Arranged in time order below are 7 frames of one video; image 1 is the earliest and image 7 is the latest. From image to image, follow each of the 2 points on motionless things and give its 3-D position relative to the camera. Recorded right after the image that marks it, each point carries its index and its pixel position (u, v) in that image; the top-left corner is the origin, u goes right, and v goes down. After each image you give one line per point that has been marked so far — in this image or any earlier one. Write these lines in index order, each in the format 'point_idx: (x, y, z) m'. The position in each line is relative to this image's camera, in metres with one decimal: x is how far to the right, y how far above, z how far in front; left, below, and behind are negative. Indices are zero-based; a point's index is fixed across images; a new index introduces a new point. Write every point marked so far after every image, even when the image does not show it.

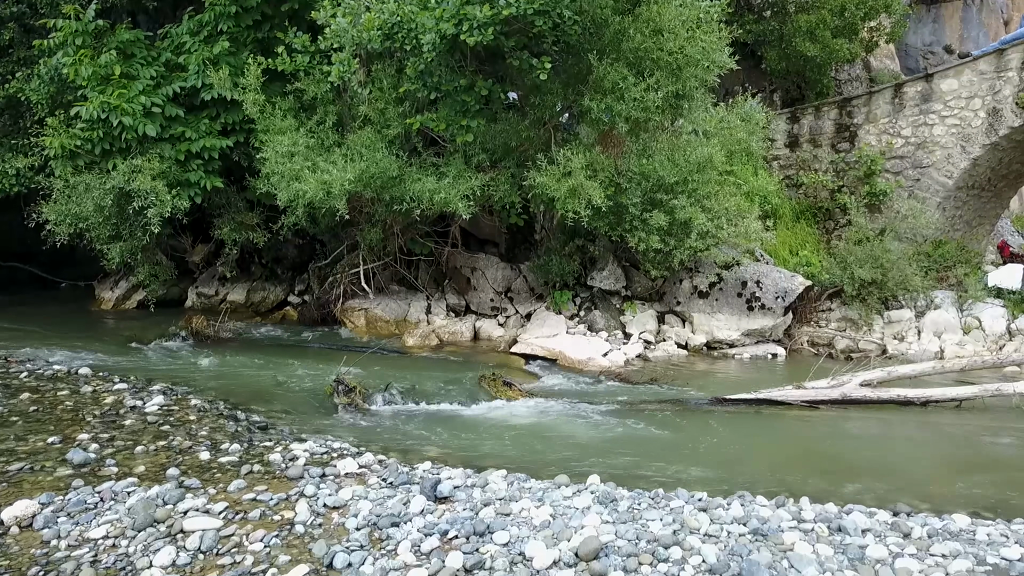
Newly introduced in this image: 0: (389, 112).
0: (-2.0, +2.9, +12.8) m
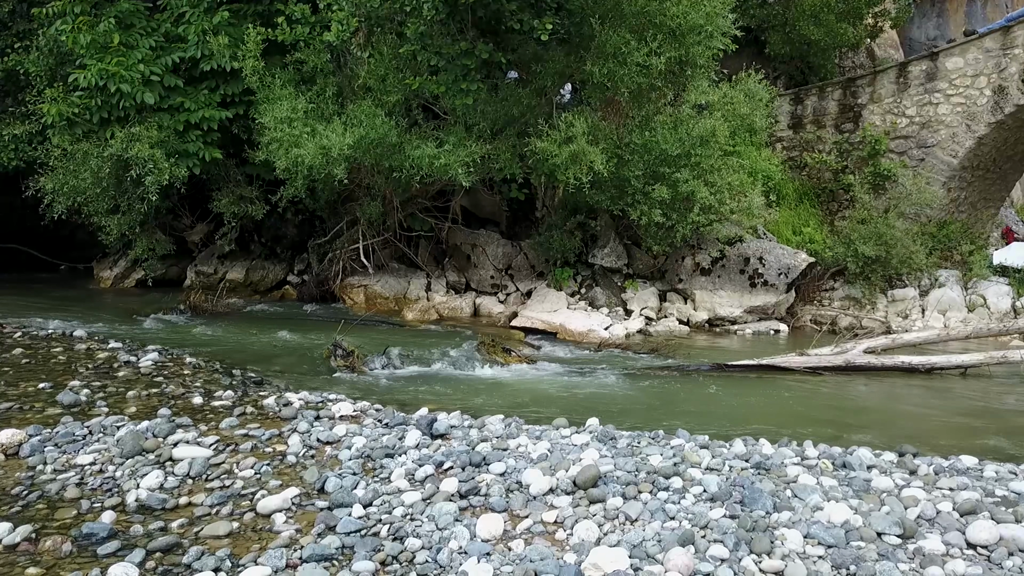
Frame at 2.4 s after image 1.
0: (-2.0, +3.4, +12.7) m
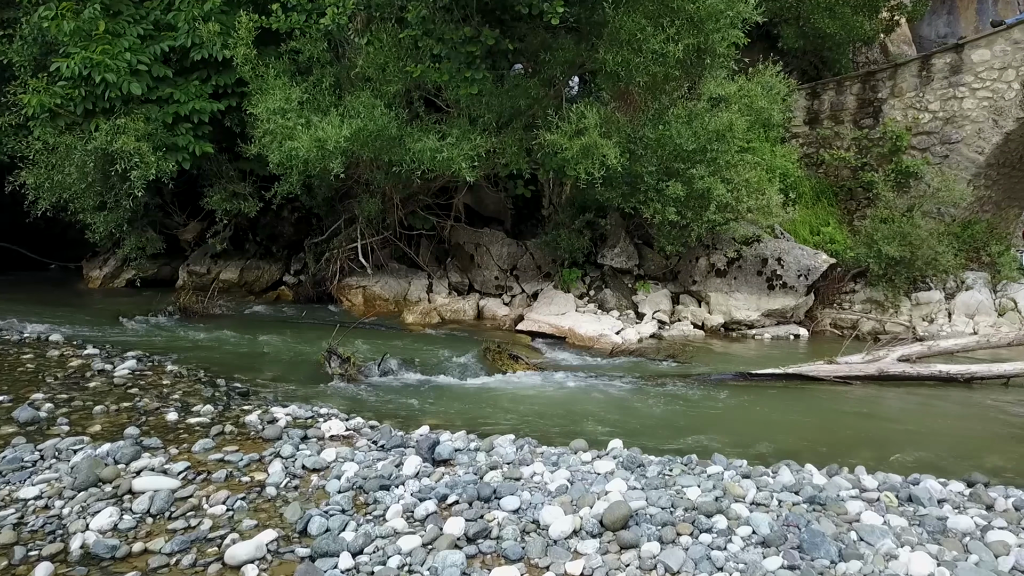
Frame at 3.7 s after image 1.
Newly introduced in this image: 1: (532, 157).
0: (-1.9, +3.4, +12.0) m
1: (+0.3, +2.1, +12.5) m
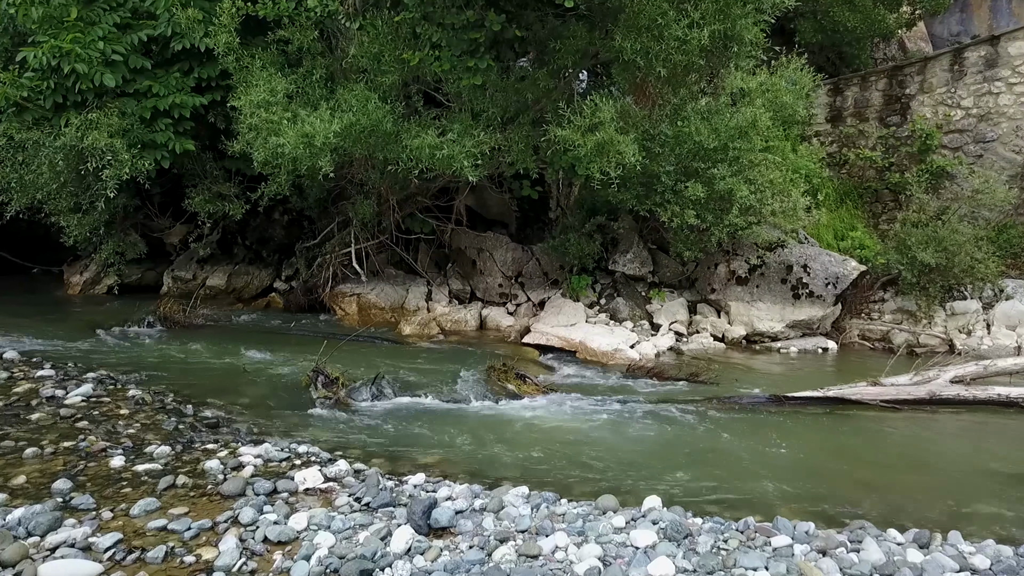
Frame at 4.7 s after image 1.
0: (-1.8, +3.3, +11.0) m
1: (+0.4, +2.0, +11.5) m
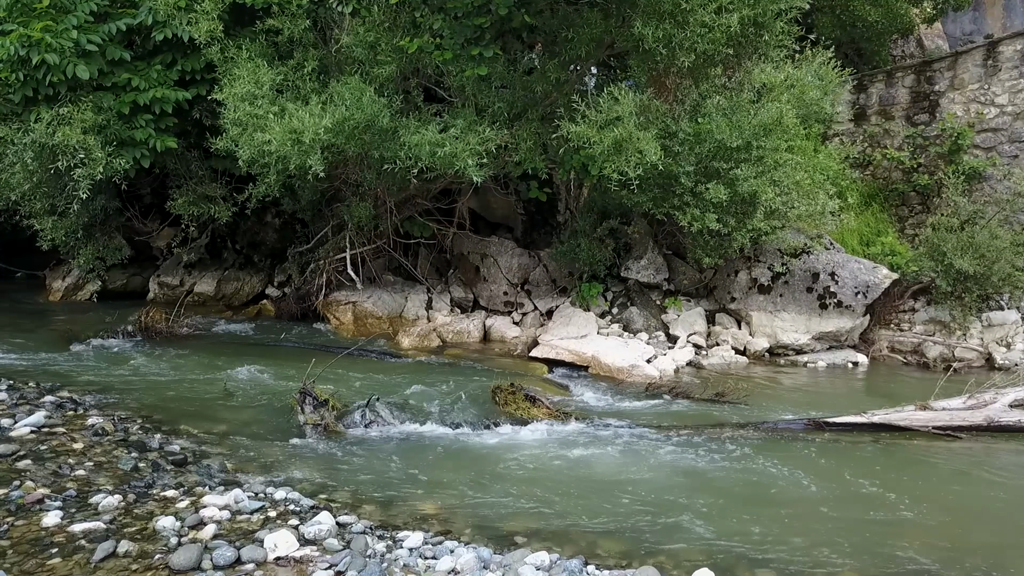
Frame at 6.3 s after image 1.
0: (-1.7, +3.1, +10.1) m
1: (+0.5, +1.8, +10.7) m
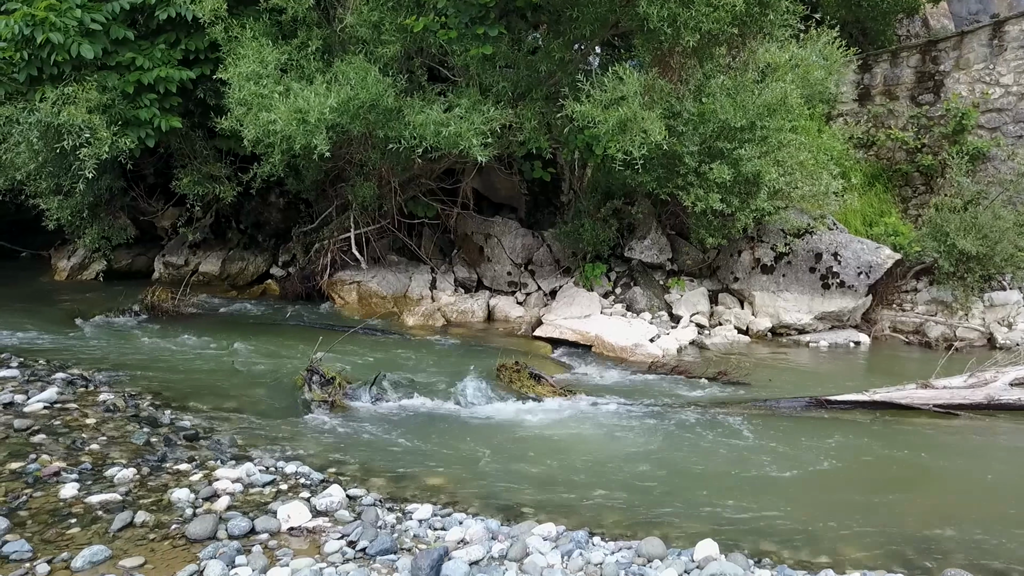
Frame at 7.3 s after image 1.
0: (-1.6, +3.4, +10.1) m
1: (+0.6, +2.1, +10.7) m
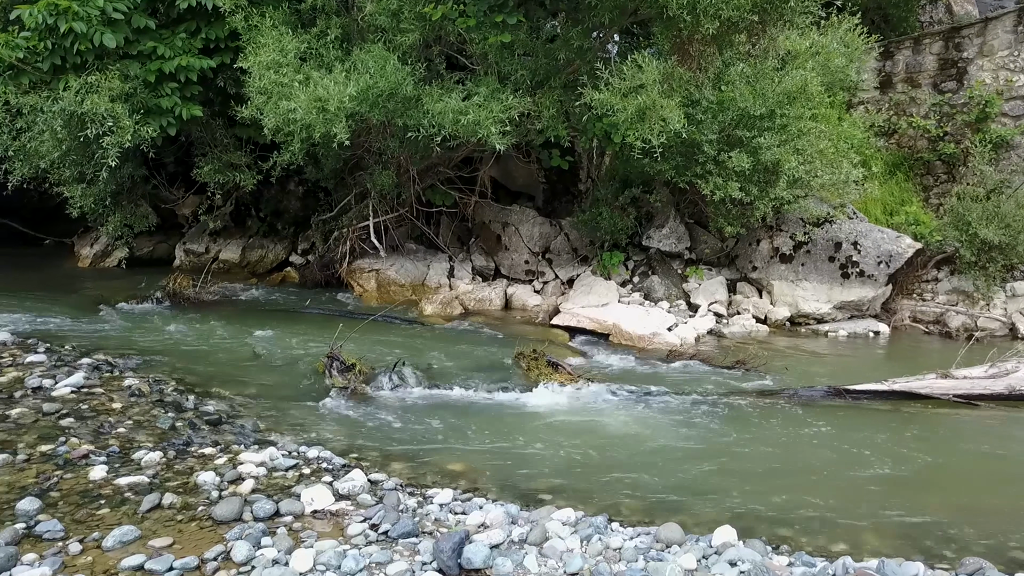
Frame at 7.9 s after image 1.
0: (-1.4, +3.5, +10.1) m
1: (+0.8, +2.3, +10.7) m
